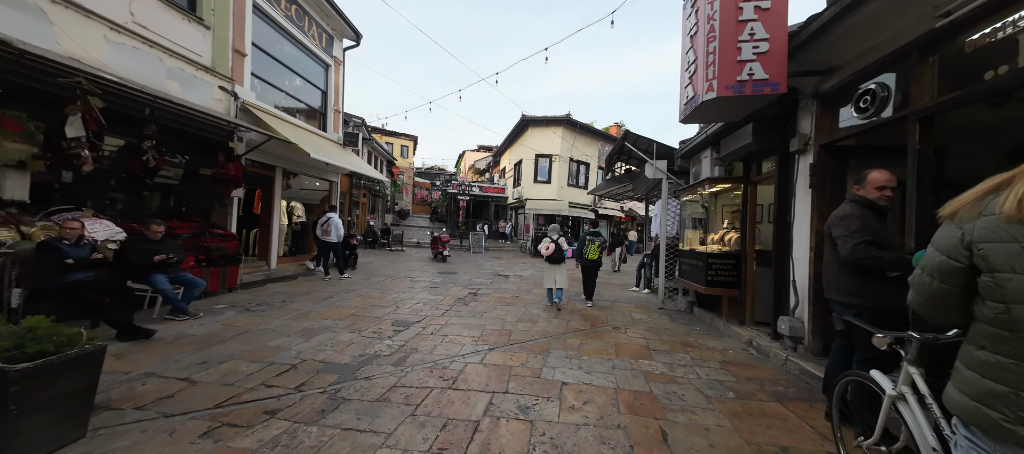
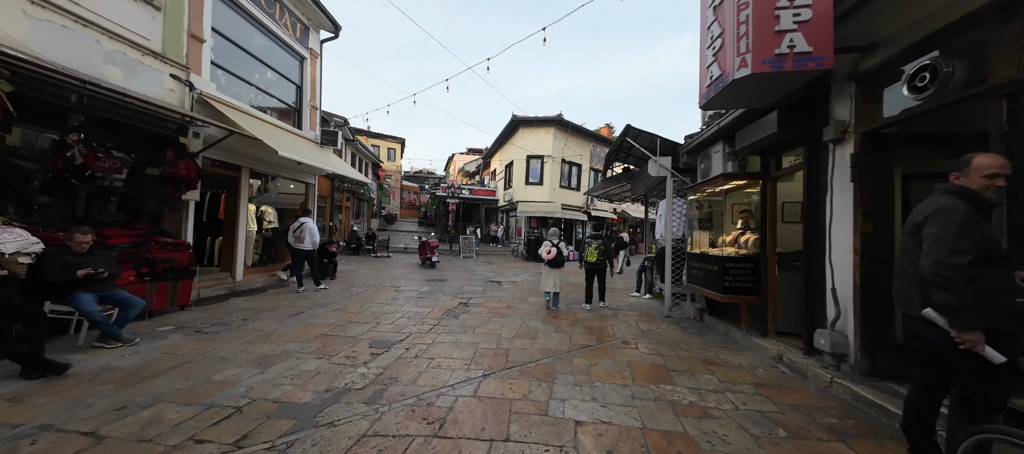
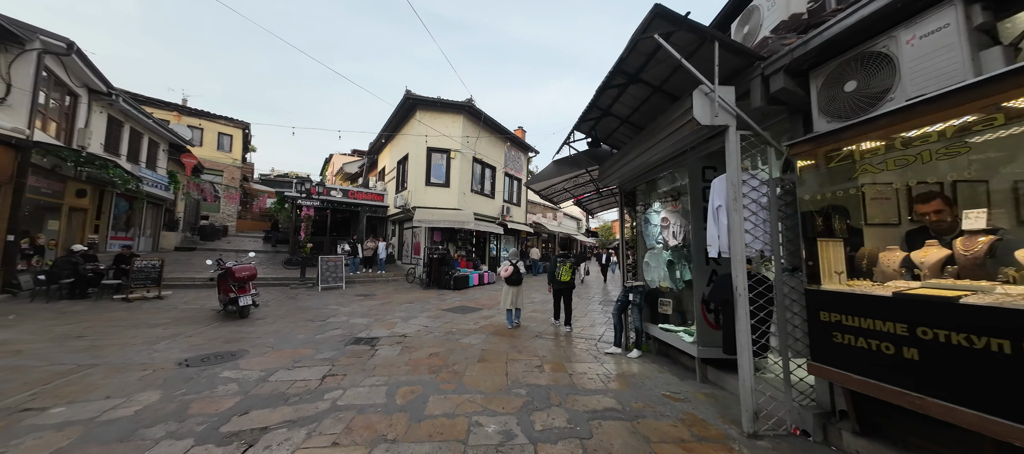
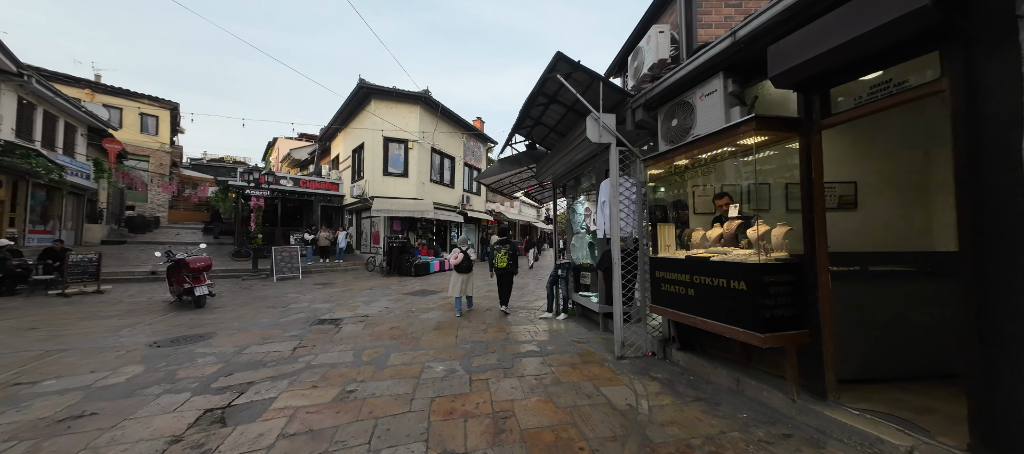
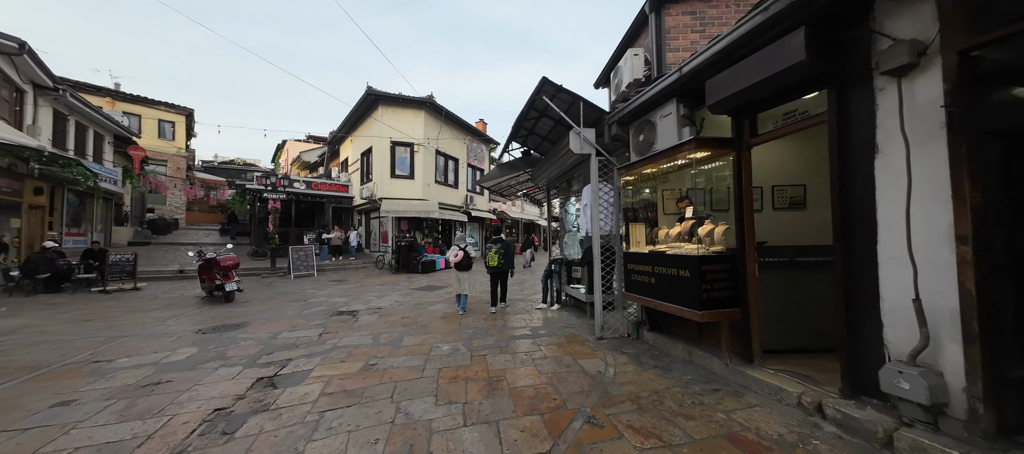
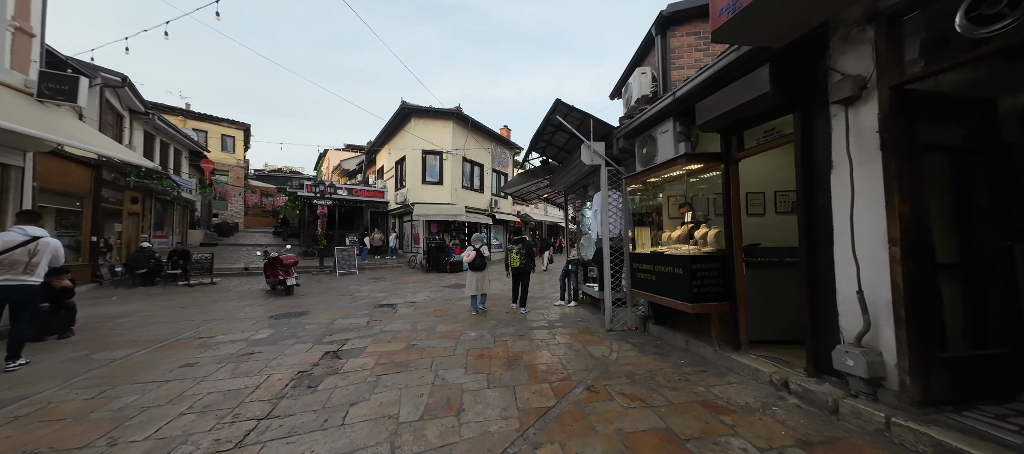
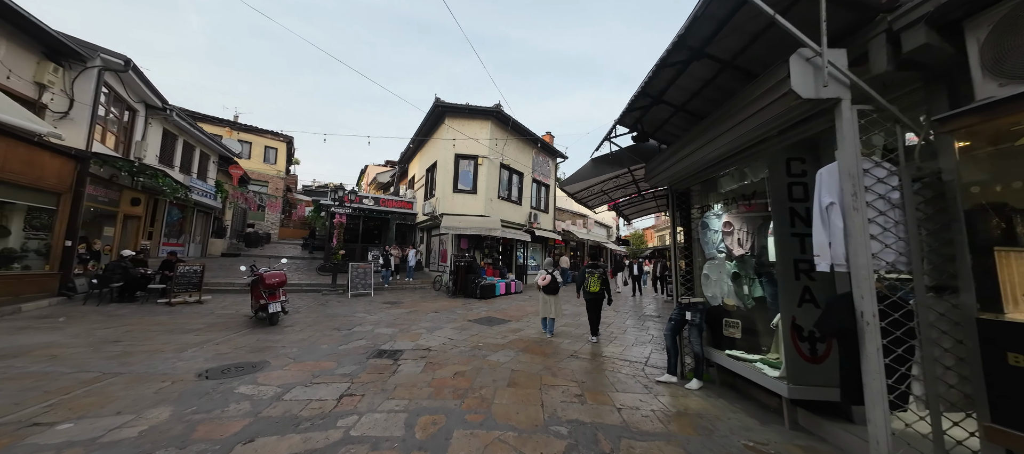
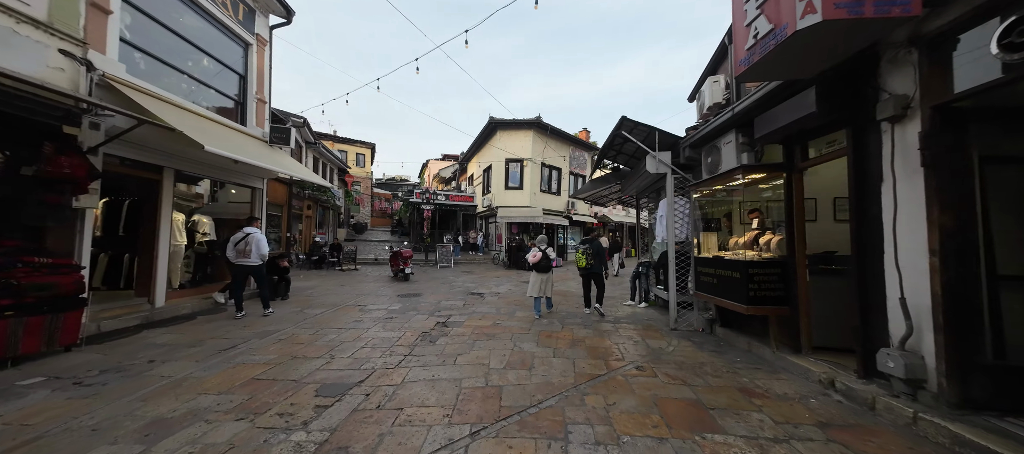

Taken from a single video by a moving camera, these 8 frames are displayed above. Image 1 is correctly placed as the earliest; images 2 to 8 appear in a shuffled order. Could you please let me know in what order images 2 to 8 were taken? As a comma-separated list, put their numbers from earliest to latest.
2, 8, 6, 5, 4, 3, 7
